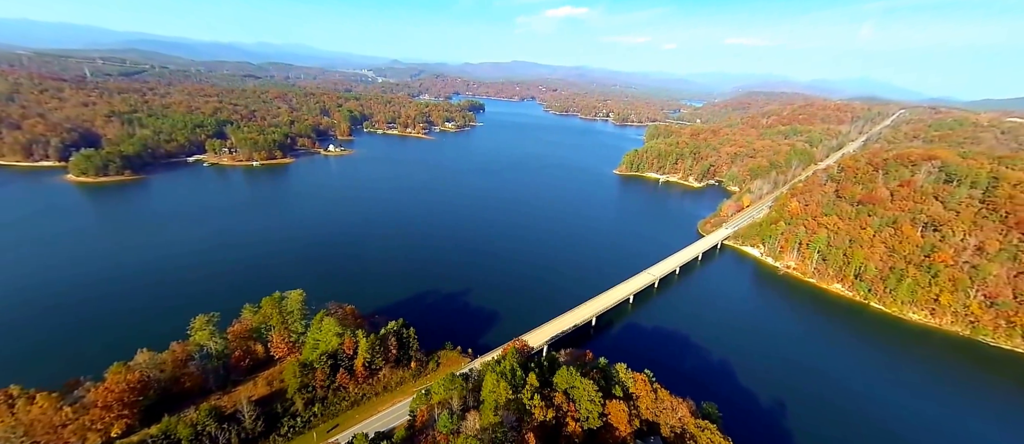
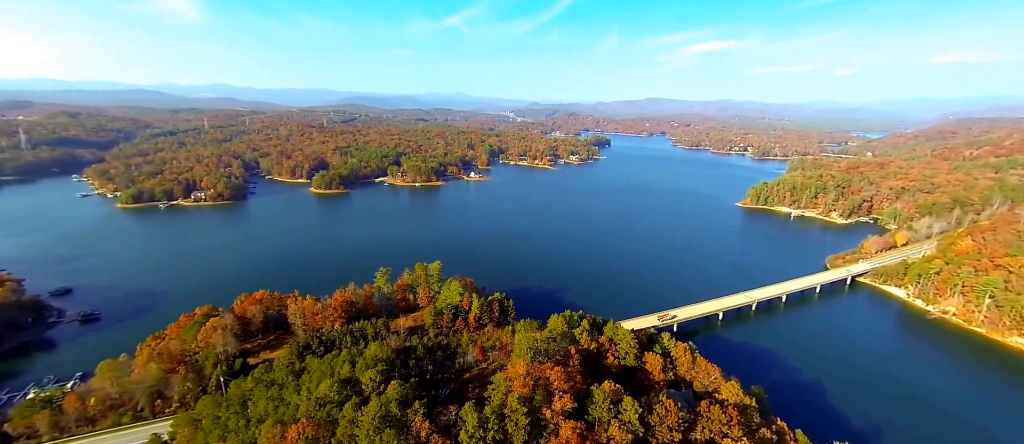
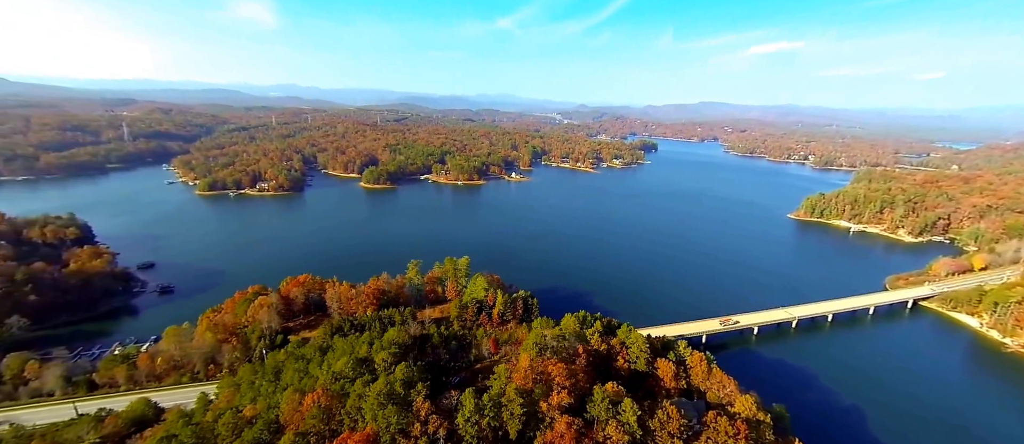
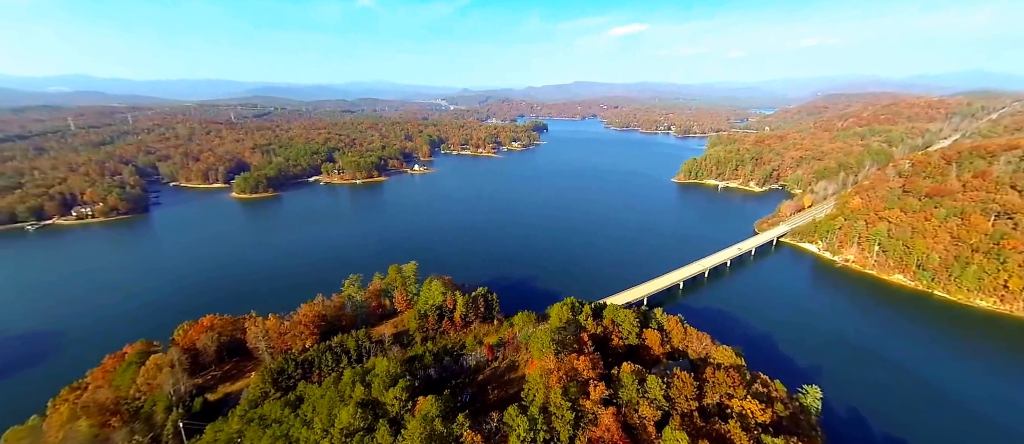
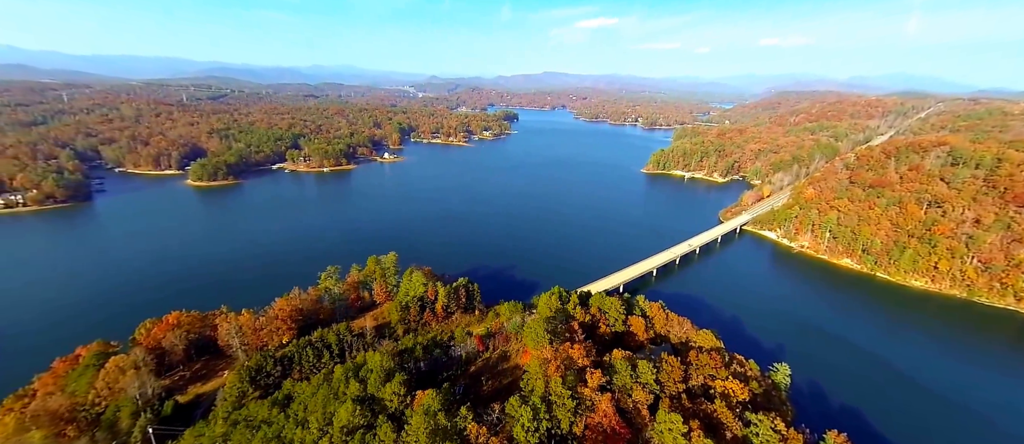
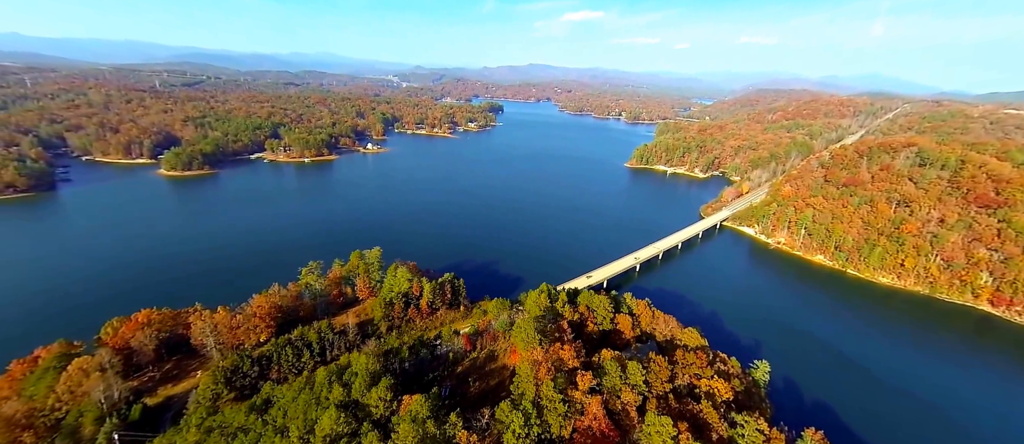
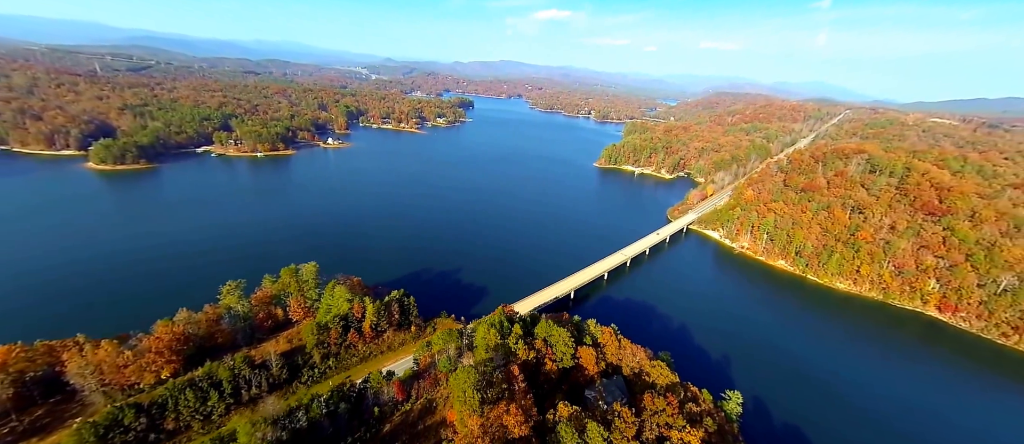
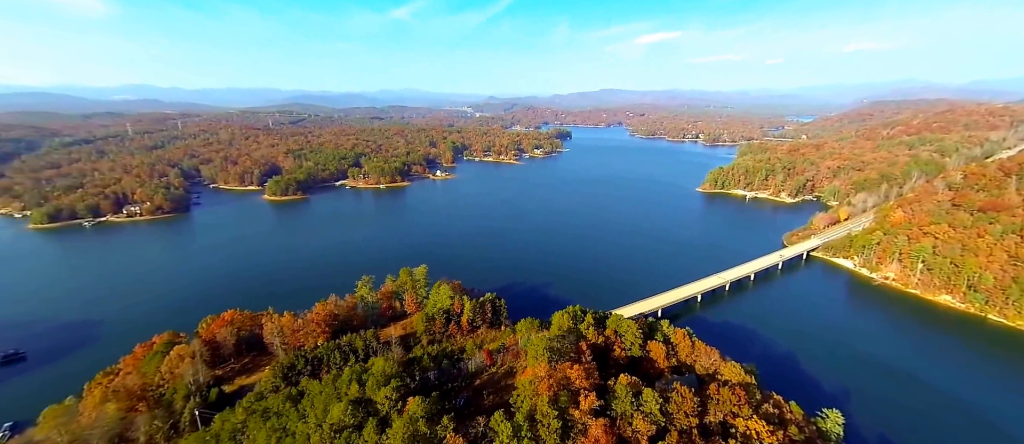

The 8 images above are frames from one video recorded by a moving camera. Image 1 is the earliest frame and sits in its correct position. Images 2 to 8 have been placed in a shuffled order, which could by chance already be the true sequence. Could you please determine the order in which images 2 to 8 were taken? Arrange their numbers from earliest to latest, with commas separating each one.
7, 6, 5, 4, 8, 2, 3
